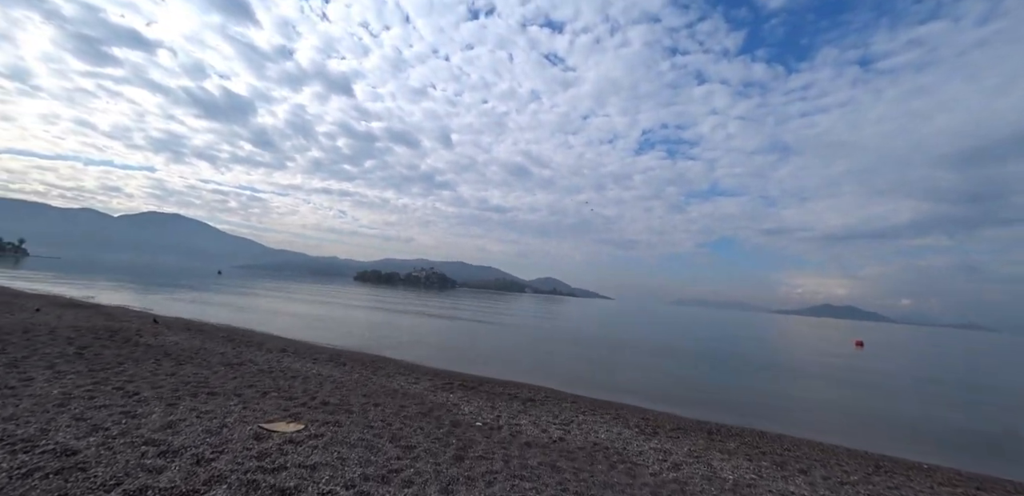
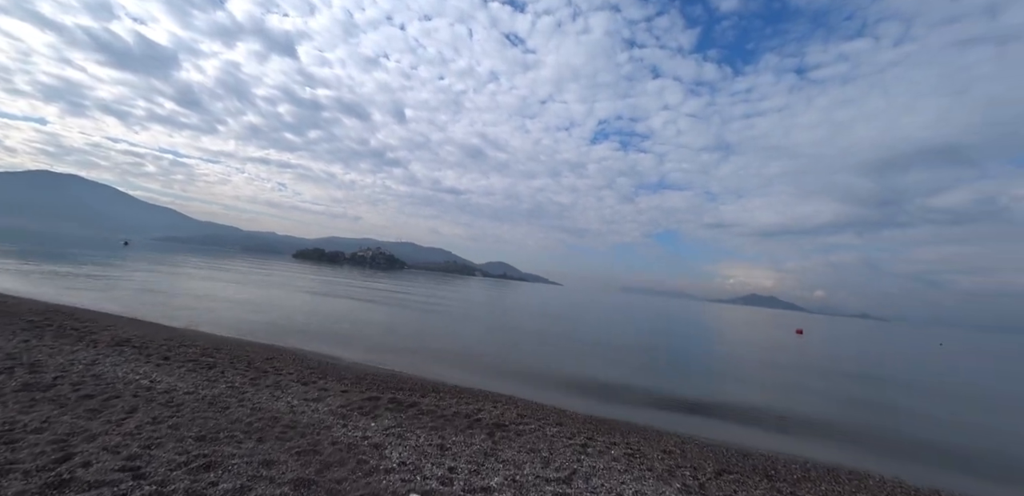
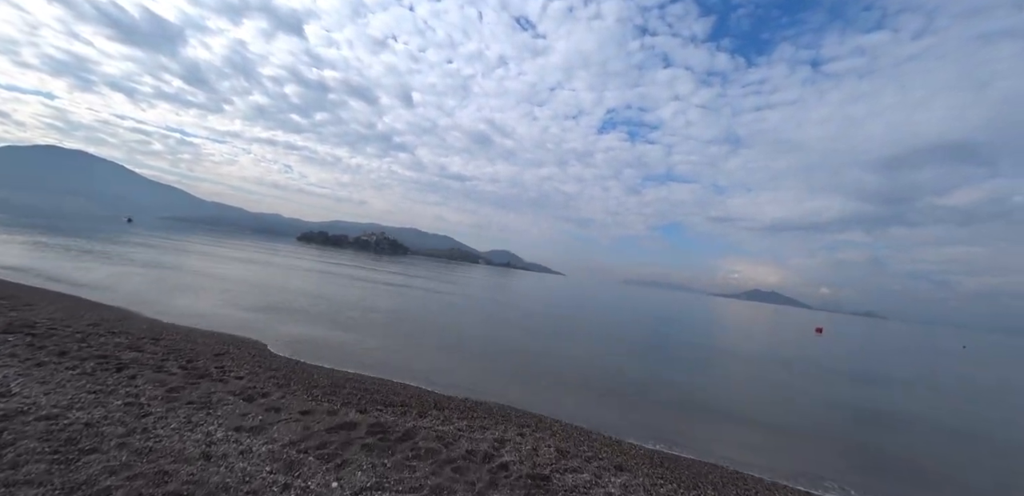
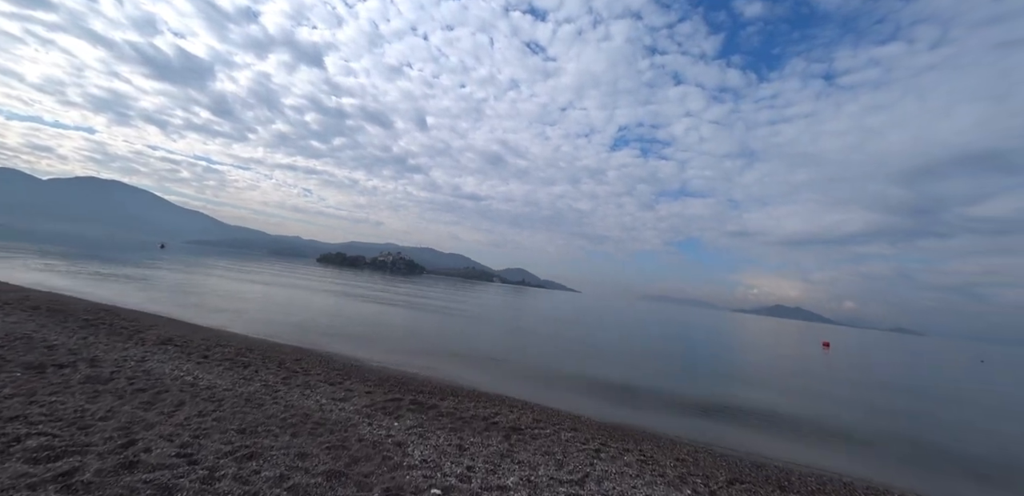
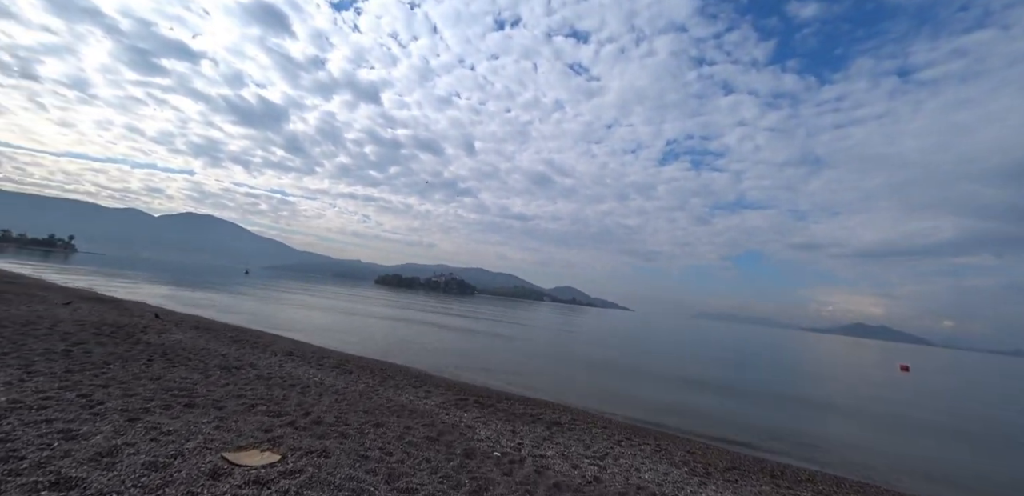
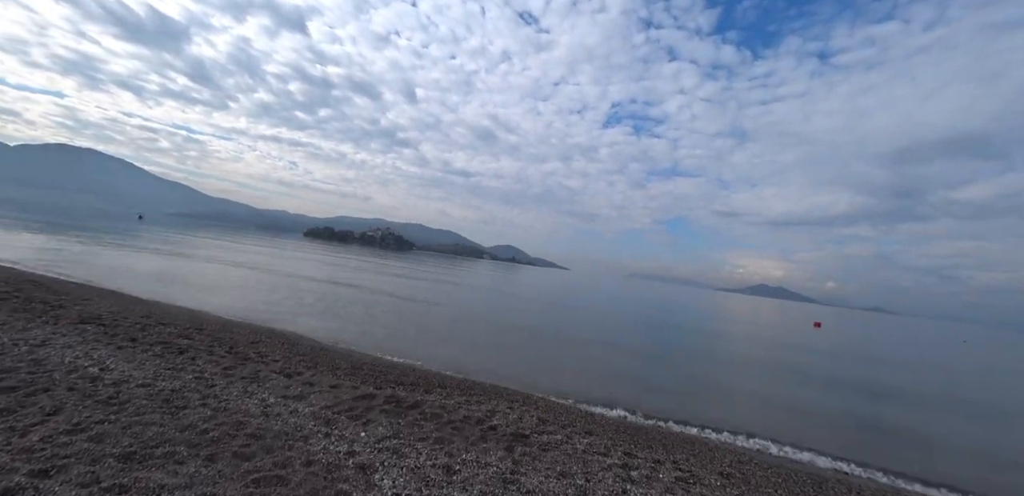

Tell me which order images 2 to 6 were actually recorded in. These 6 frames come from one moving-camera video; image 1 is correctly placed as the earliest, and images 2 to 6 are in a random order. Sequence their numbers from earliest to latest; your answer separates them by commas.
5, 4, 2, 6, 3
